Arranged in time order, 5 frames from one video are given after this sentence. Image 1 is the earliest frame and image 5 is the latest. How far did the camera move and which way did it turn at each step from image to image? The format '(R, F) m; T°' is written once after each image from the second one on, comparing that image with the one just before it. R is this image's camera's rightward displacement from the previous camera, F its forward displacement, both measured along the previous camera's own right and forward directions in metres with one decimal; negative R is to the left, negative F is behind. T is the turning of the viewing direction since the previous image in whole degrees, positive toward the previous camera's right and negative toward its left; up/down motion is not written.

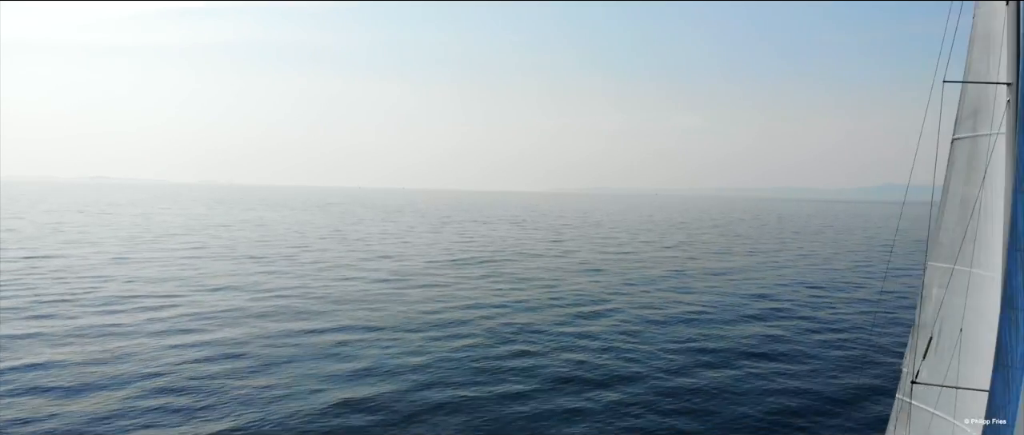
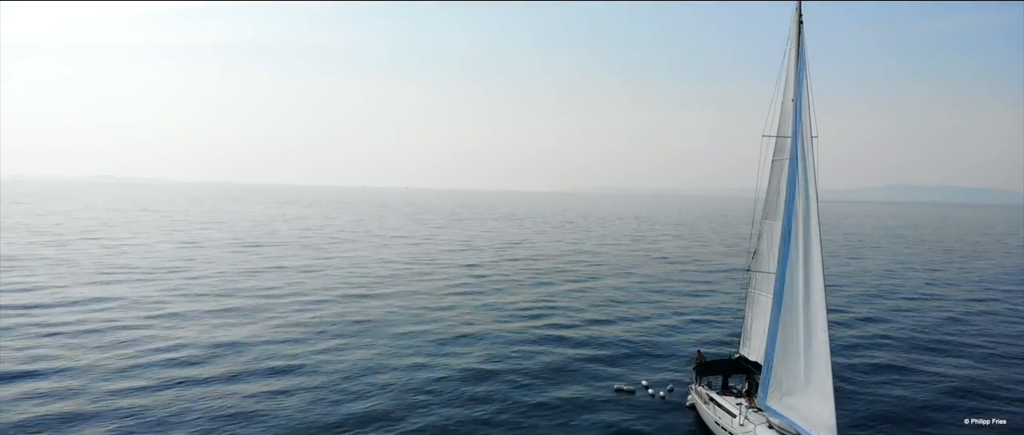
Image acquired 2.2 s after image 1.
(-26.8, +12.3) m; +12°
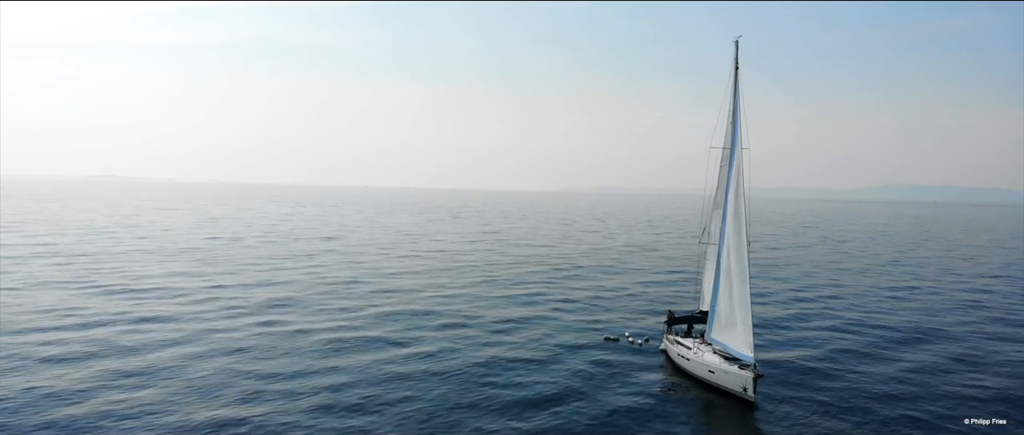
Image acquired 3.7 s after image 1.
(-0.6, -6.8) m; 0°
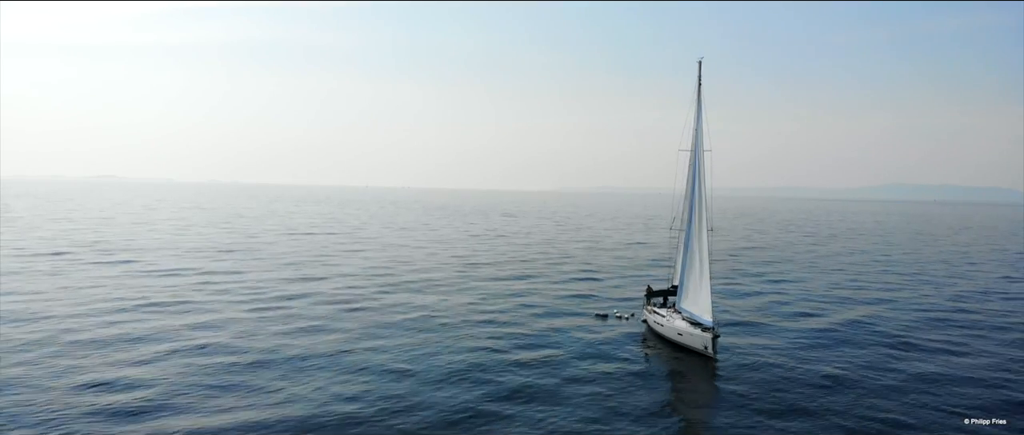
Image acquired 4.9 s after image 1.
(0.0, -4.4) m; 0°
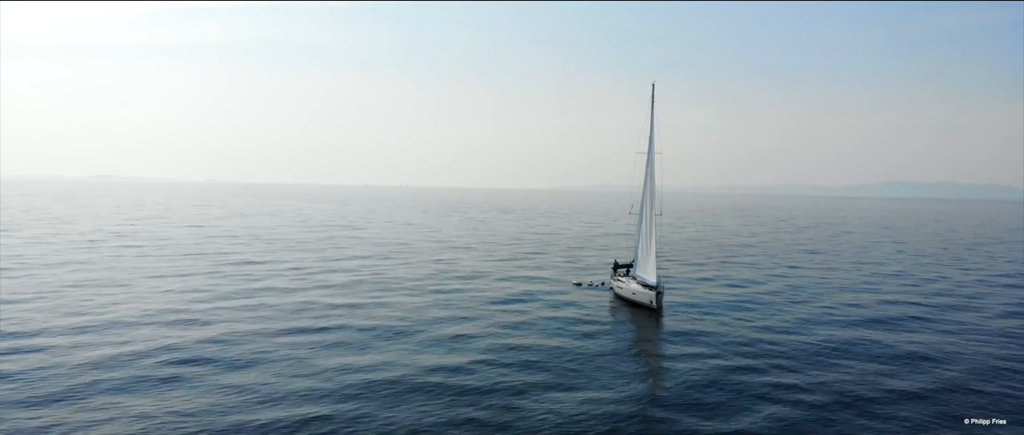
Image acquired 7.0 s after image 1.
(+1.1, -6.1) m; 0°
